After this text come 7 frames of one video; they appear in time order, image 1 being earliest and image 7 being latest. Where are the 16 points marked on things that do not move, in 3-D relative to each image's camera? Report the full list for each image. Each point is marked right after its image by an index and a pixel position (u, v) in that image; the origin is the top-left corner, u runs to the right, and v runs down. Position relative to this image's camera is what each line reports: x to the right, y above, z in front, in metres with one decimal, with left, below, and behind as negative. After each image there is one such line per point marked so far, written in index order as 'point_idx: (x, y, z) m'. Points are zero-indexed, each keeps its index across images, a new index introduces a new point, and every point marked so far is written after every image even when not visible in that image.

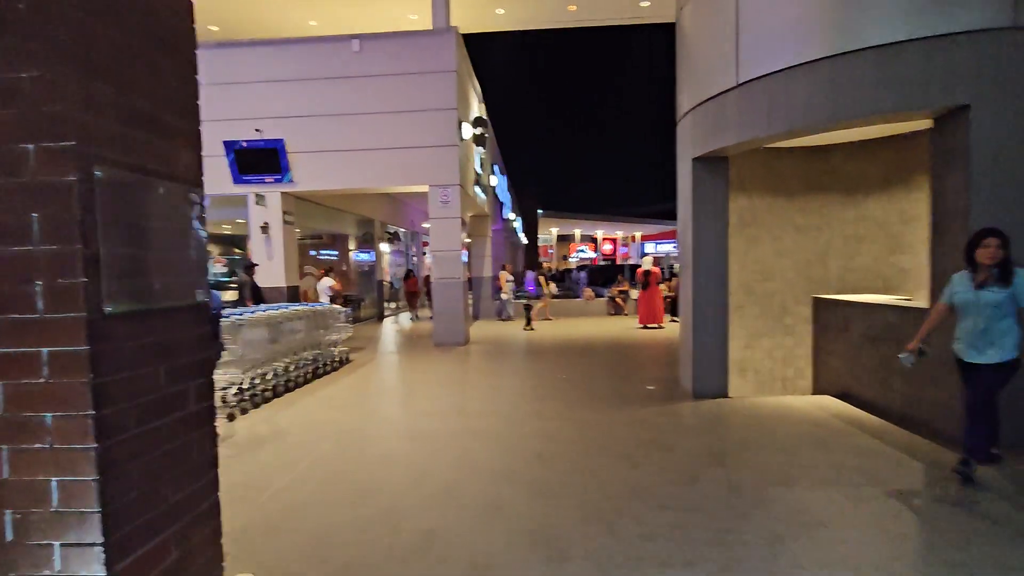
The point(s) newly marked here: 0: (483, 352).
0: (-0.6, -1.5, +12.0) m
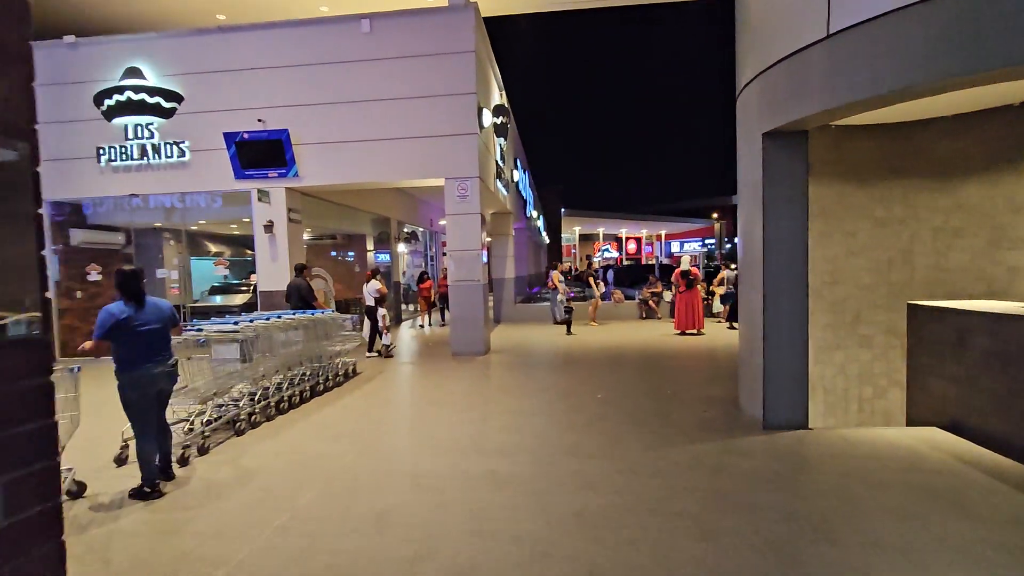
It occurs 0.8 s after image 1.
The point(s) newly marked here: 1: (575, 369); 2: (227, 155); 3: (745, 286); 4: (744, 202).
0: (-0.1, -1.6, +10.8) m
1: (+1.2, -1.5, +9.8) m
2: (-6.5, +3.0, +11.9) m
3: (+2.9, 0.0, +6.5) m
4: (+2.9, +1.1, +6.5) m
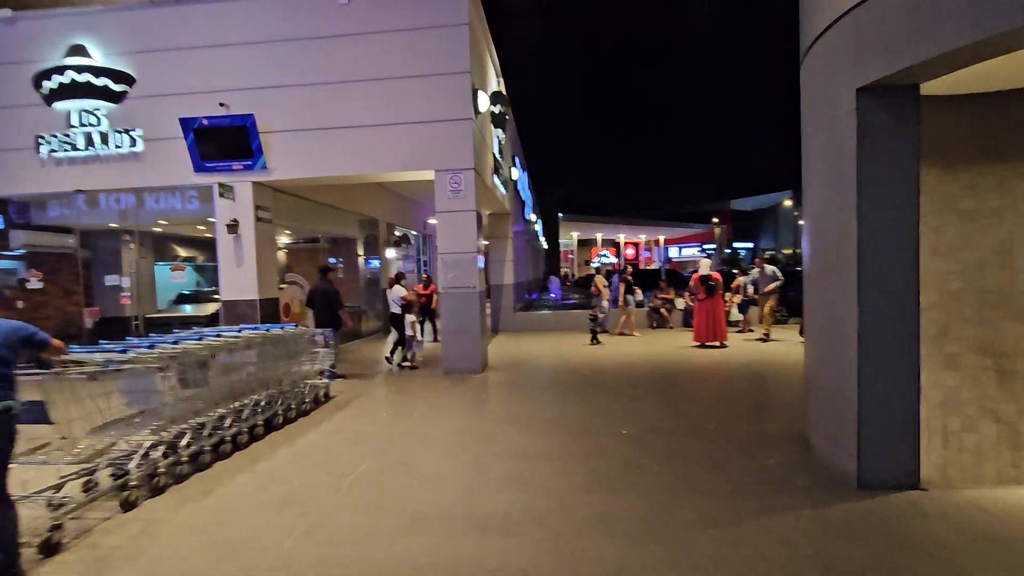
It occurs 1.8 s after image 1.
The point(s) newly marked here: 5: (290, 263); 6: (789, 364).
0: (-0.1, -1.7, +9.2) m
1: (+1.2, -1.7, +8.2) m
2: (-6.5, +2.9, +10.4) m
3: (+3.0, -0.1, +4.9) m
4: (+3.0, +1.0, +5.0) m
5: (-5.6, +0.7, +14.5) m
6: (+5.4, -1.5, +10.1) m
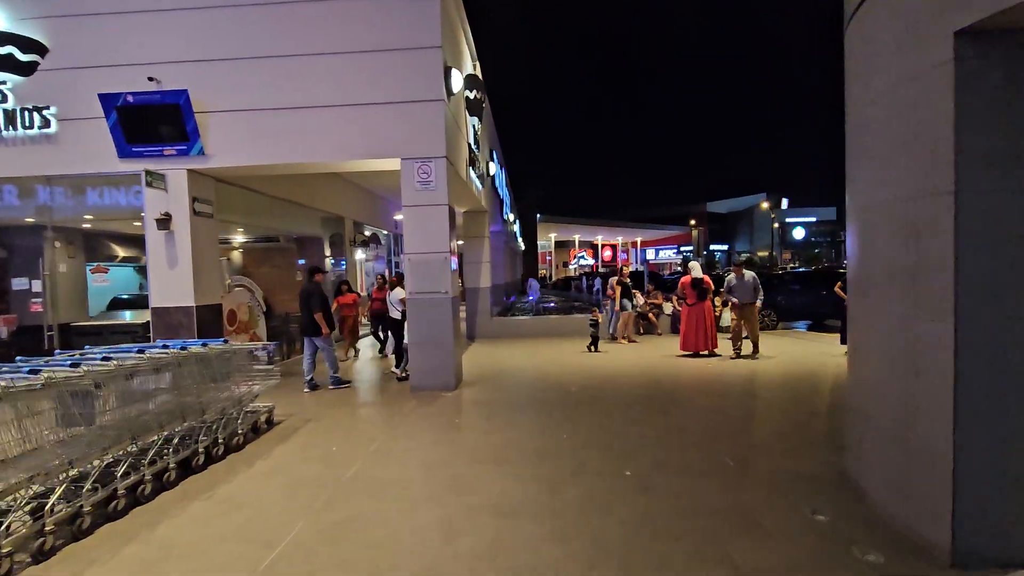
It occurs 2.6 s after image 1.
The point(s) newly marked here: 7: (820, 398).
0: (-0.4, -1.8, +8.0) m
1: (+0.9, -1.7, +7.1) m
2: (-6.9, +2.8, +8.9) m
3: (+2.8, -0.1, +3.9) m
4: (+2.8, +0.9, +3.9) m
5: (-6.2, +0.6, +13.1) m
6: (+5.0, -1.6, +9.1) m
7: (+4.5, -1.7, +7.6) m
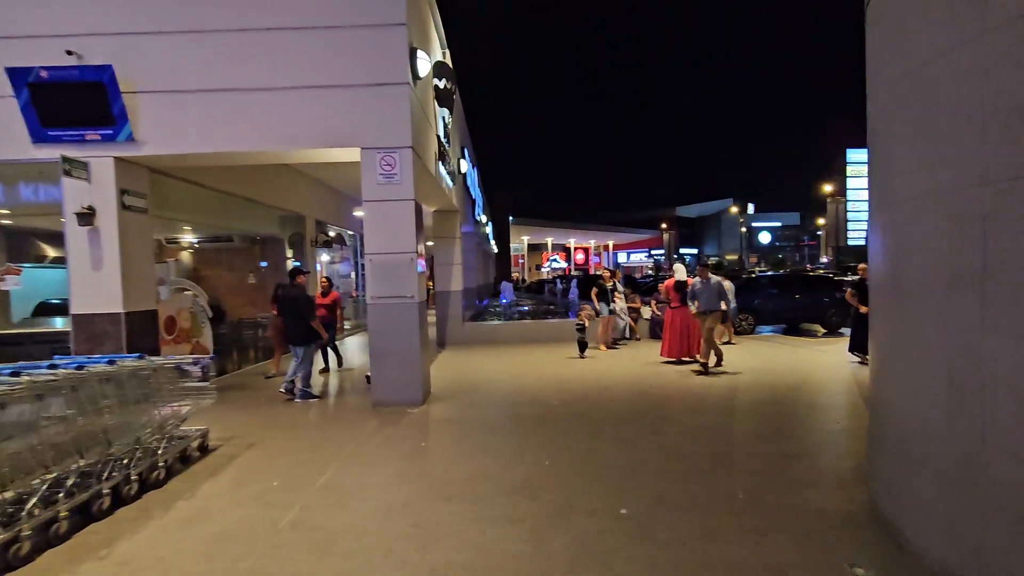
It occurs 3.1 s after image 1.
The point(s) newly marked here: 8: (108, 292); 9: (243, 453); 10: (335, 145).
0: (-0.8, -1.9, +7.2) m
1: (+0.6, -1.8, +6.3) m
2: (-7.3, +2.7, +7.7) m
3: (+2.6, -0.2, +3.2) m
4: (+2.7, +0.9, +3.3) m
5: (-6.8, +0.5, +11.9) m
6: (+4.6, -1.7, +8.6) m
7: (+4.2, -1.7, +7.0) m
8: (-6.2, -0.1, +7.9) m
9: (-3.2, -2.0, +6.2) m
10: (-2.7, +2.2, +7.9) m
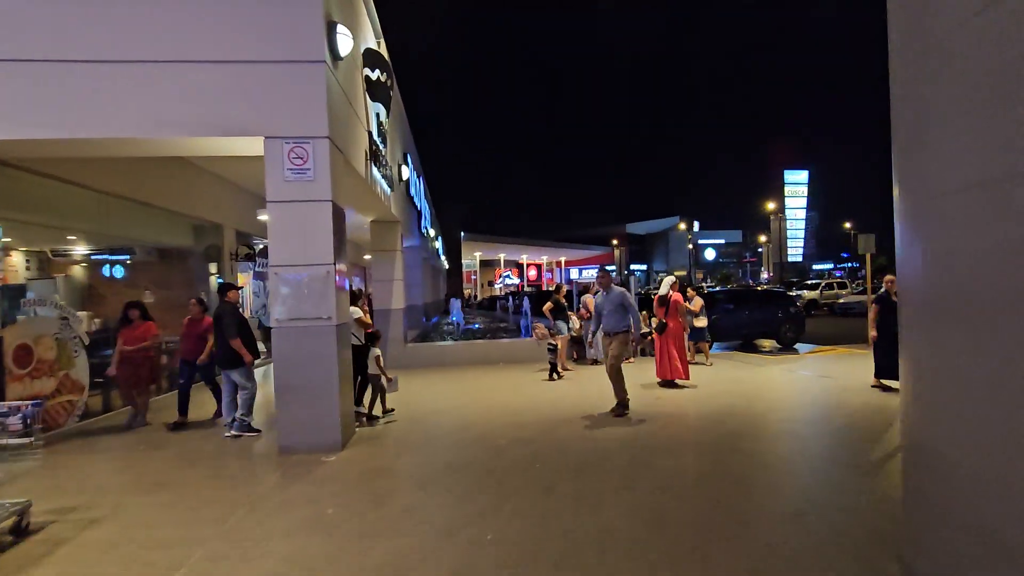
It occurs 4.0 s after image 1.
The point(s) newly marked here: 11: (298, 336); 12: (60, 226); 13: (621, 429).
0: (-1.5, -2.1, +5.7) m
1: (0.0, -2.0, +5.0) m
2: (-8.1, +2.4, +5.9) m
3: (+2.3, -0.3, +2.2) m
4: (+2.3, +0.8, +2.3) m
5: (-7.9, +0.1, +10.0) m
6: (+3.7, -1.9, +7.6) m
7: (+3.5, -1.9, +6.1) m
8: (-6.9, -0.3, +6.1) m
9: (-3.8, -2.2, +4.6) m
10: (-3.5, +1.9, +6.5) m
11: (-2.7, -0.6, +6.5) m
12: (-7.8, +1.1, +8.9) m
13: (+1.5, -1.9, +7.1) m
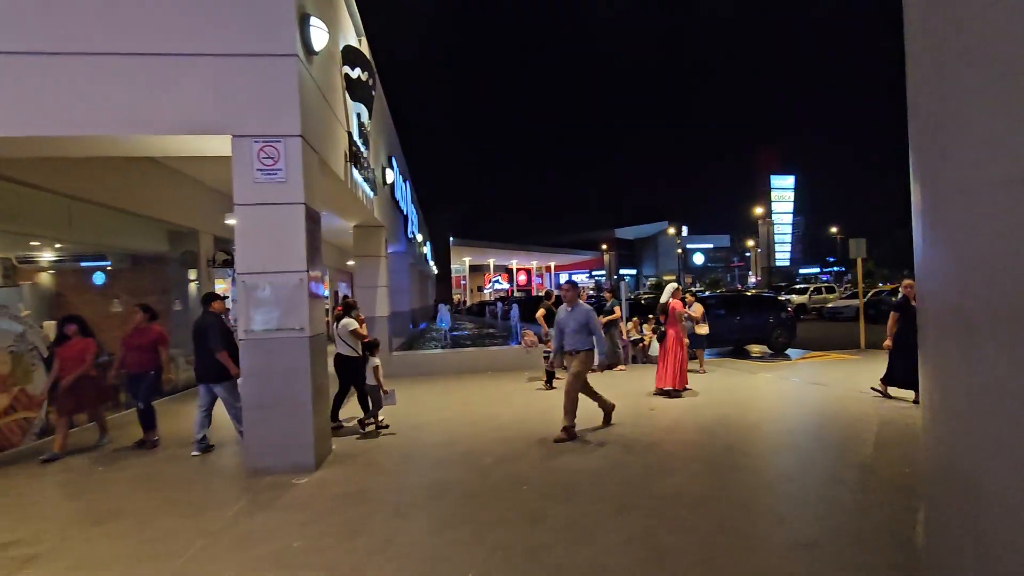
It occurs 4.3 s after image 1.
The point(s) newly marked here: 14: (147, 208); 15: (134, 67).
0: (-1.6, -2.2, +5.3) m
1: (-0.2, -2.1, +4.6) m
2: (-8.2, +2.3, +5.4) m
3: (+2.2, -0.3, +1.8) m
4: (+2.2, +0.7, +1.9) m
5: (-8.1, 0.0, +9.5) m
6: (+3.5, -2.0, +7.3) m
7: (+3.3, -2.0, +5.7) m
8: (-7.1, -0.4, +5.6) m
9: (-3.9, -2.3, +4.1) m
10: (-3.6, +1.8, +6.0) m
11: (-2.9, -0.7, +6.1) m
12: (-8.0, +0.9, +8.3) m
13: (+1.3, -2.0, +6.8) m
14: (-7.5, +1.6, +10.8) m
15: (-4.3, +2.5, +5.9) m
